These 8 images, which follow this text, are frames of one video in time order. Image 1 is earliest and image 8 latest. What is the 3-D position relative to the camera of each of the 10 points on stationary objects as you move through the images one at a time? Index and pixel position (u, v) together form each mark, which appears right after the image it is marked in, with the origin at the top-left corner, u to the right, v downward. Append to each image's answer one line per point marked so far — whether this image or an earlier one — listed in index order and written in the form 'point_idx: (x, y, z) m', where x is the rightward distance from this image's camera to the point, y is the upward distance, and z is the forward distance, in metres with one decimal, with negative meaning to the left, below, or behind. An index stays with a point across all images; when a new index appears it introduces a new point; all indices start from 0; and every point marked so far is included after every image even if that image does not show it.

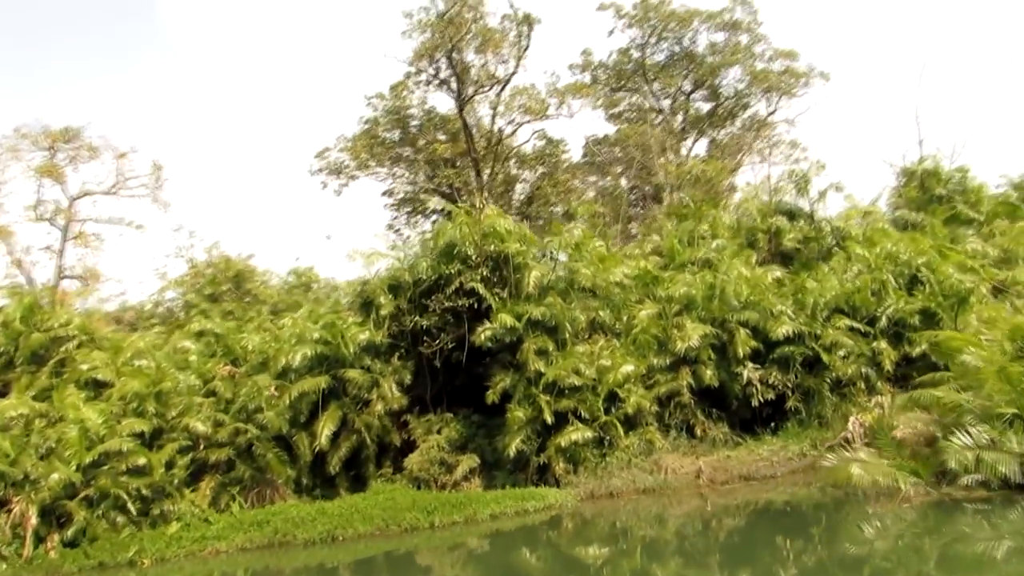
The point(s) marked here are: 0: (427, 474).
0: (-1.4, -3.1, +14.6) m
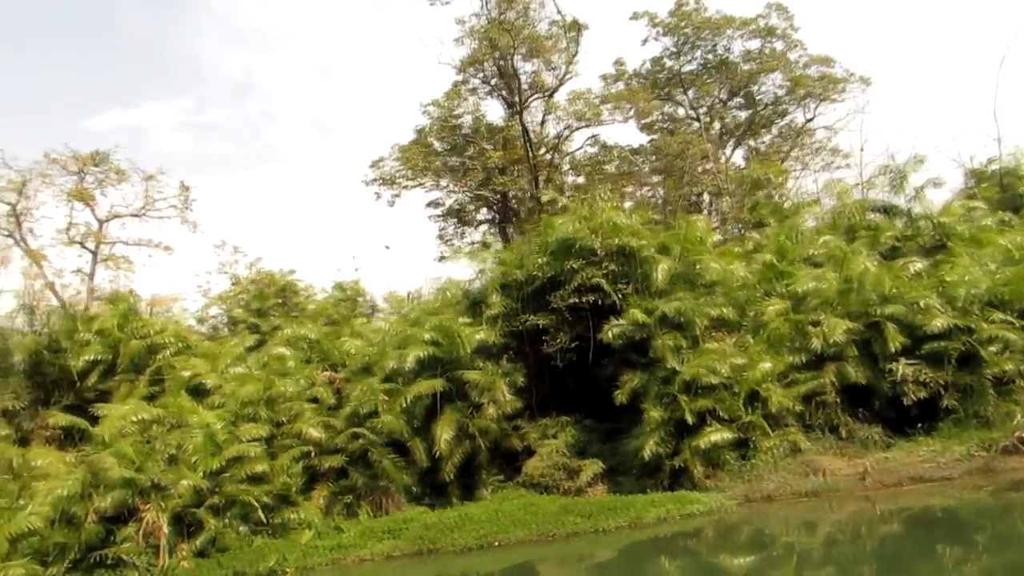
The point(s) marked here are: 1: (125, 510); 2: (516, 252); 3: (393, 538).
0: (+0.6, -3.1, +13.9) m
1: (-4.9, -2.8, +11.1) m
2: (+0.1, +0.7, +15.4) m
3: (-1.5, -3.2, +11.2) m
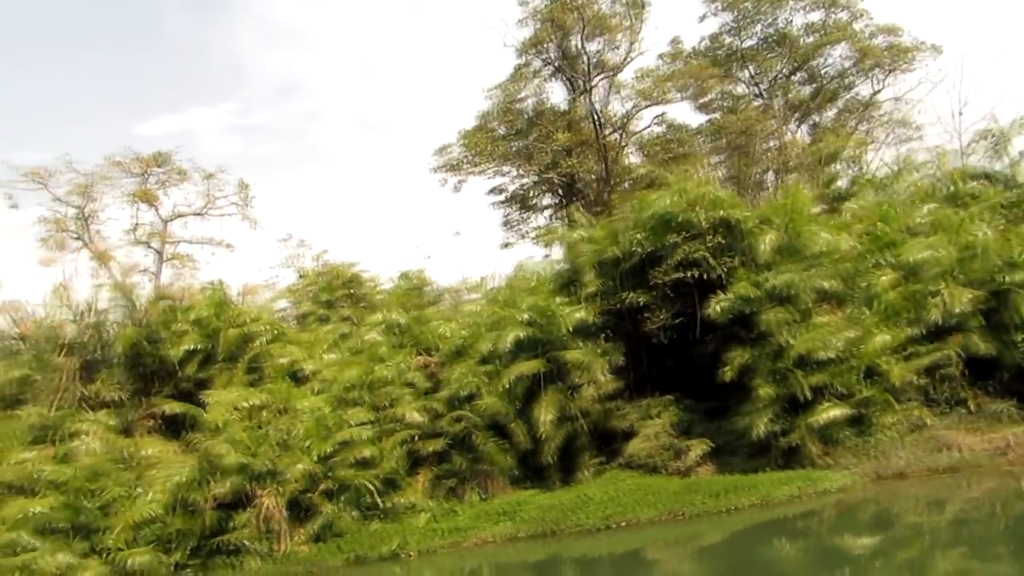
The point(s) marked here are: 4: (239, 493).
0: (+2.3, -2.7, +13.6) m
1: (-3.4, -2.6, +11.0) m
2: (+1.7, +1.0, +15.0) m
3: (0.0, -3.0, +11.0) m
4: (-3.4, -2.6, +11.0) m
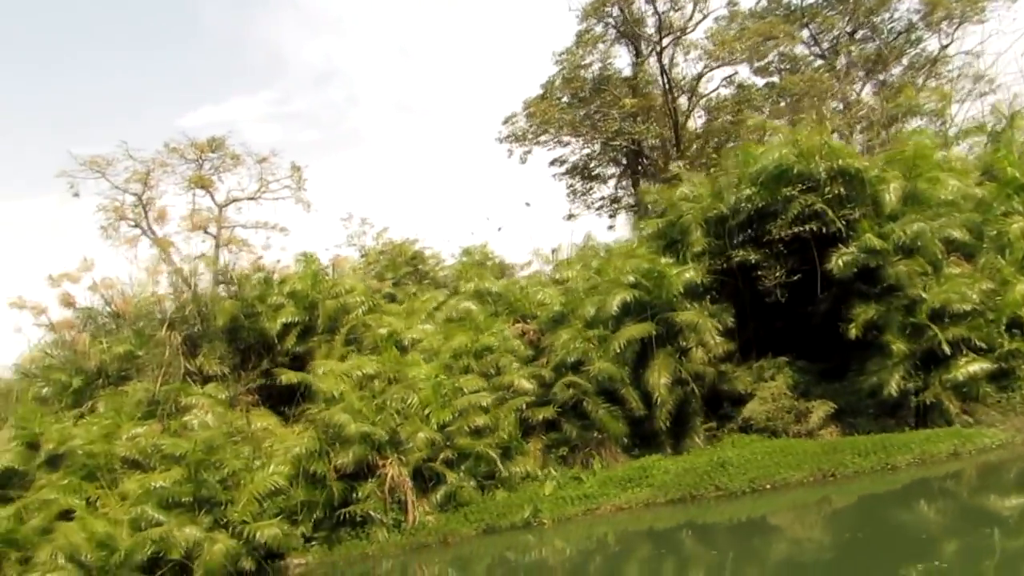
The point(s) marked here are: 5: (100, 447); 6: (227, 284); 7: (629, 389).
0: (+4.0, -2.0, +13.0) m
1: (-1.8, -2.2, +10.7) m
2: (+3.3, +1.7, +14.3) m
3: (+1.6, -2.4, +10.5) m
4: (-1.8, -2.2, +10.7) m
5: (-5.4, -2.1, +11.3) m
6: (-4.7, +0.1, +14.5) m
7: (+1.8, -1.5, +13.1) m
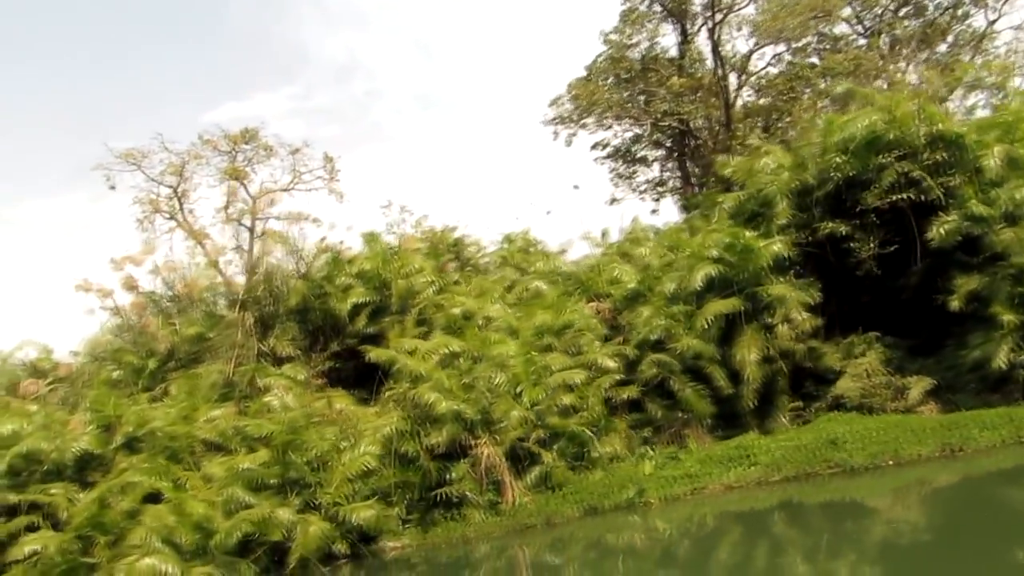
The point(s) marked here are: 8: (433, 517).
0: (+5.2, -1.6, +12.4) m
1: (-0.6, -1.9, +10.3) m
2: (+4.5, +2.1, +13.8) m
3: (+2.7, -2.1, +10.0) m
4: (-0.7, -1.8, +10.3) m
5: (-4.2, -1.8, +11.0) m
6: (-3.5, +0.4, +14.1) m
7: (+3.0, -1.1, +12.6) m
8: (-0.9, -2.7, +10.2) m
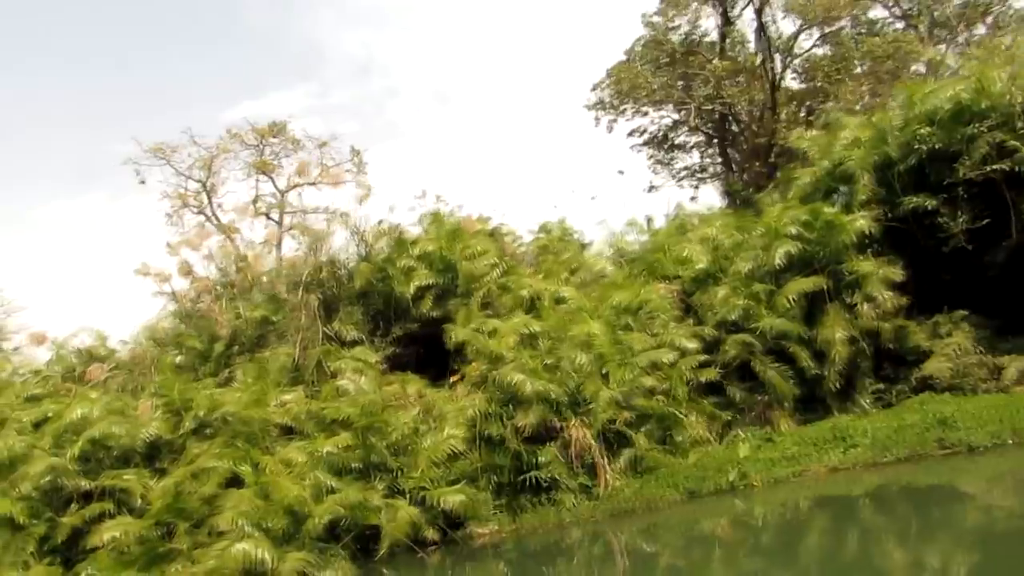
0: (+6.2, -1.3, +11.9) m
1: (+0.4, -1.6, +9.9) m
2: (+5.6, +2.5, +13.3) m
3: (+3.8, -1.8, +9.6) m
4: (+0.3, -1.6, +9.9) m
5: (-3.2, -1.5, +10.7) m
6: (-2.4, +0.6, +13.8) m
7: (+4.0, -0.8, +12.1) m
8: (+0.1, -2.4, +9.8) m
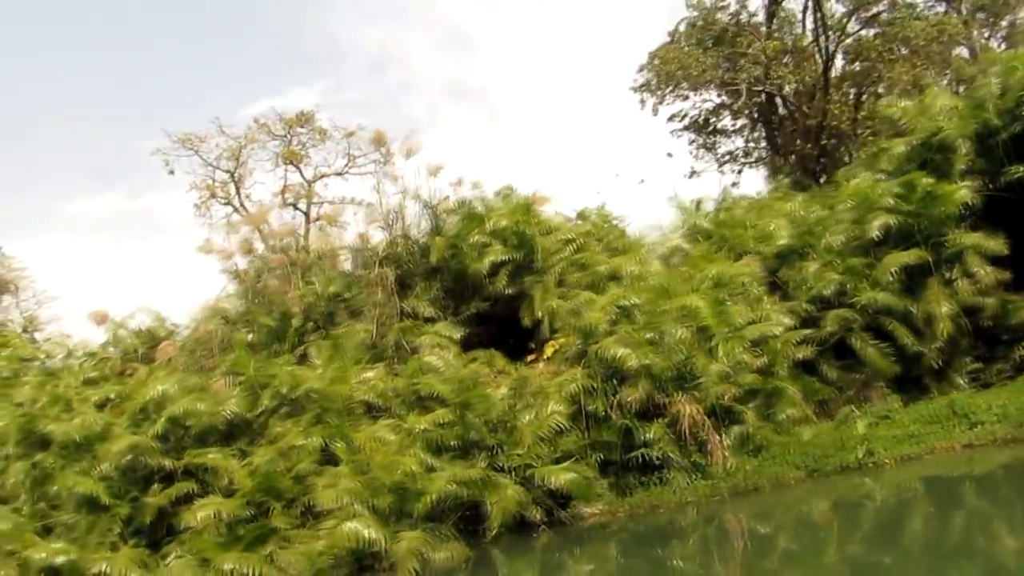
0: (+7.4, -0.9, +11.3) m
1: (+1.5, -1.3, +9.4) m
2: (+6.8, +2.8, +12.6) m
3: (+4.9, -1.4, +9.0) m
4: (+1.5, -1.2, +9.4) m
5: (-2.0, -1.2, +10.3) m
6: (-1.2, +1.0, +13.3) m
7: (+5.2, -0.5, +11.6) m
8: (+1.2, -2.1, +9.3) m
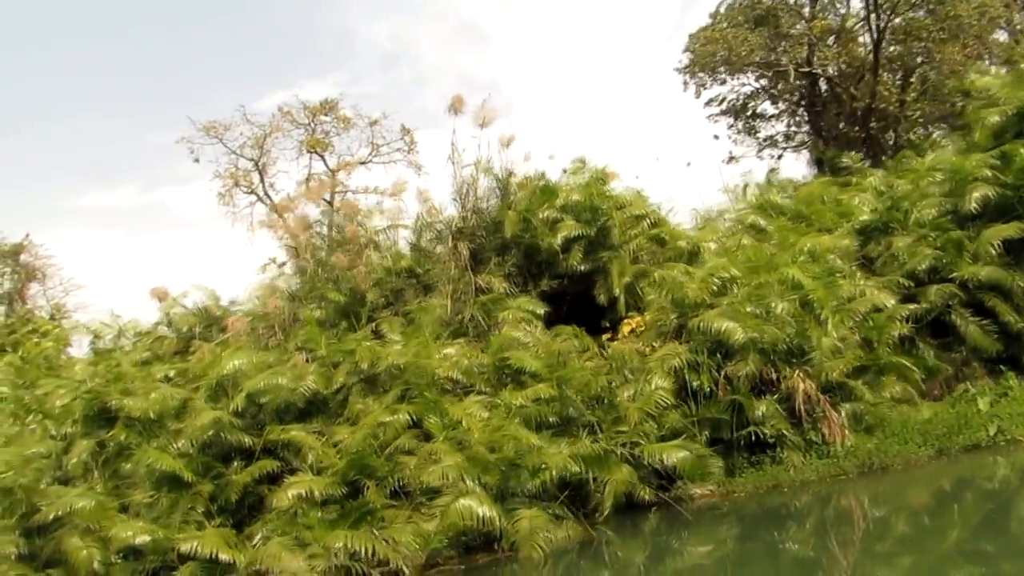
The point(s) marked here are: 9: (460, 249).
0: (+8.4, -0.6, +10.7) m
1: (+2.5, -0.9, +8.9) m
2: (+7.8, +3.2, +12.1) m
3: (+5.9, -1.1, +8.5) m
4: (+2.5, -0.9, +8.9) m
5: (-1.0, -0.9, +9.8) m
6: (-0.1, +1.4, +12.8) m
7: (+6.2, -0.1, +11.0) m
8: (+2.2, -1.8, +8.8) m
9: (-0.8, +0.5, +12.2) m
